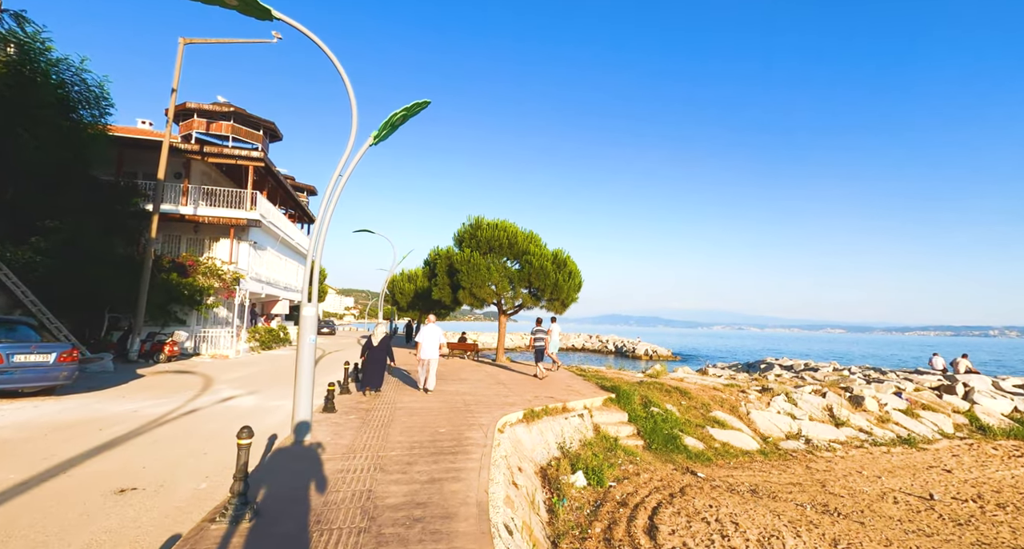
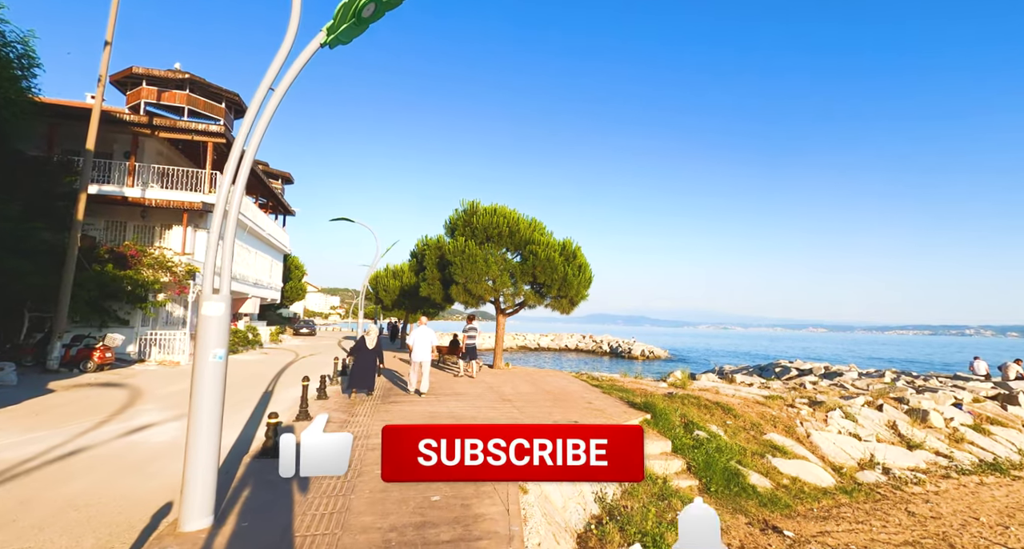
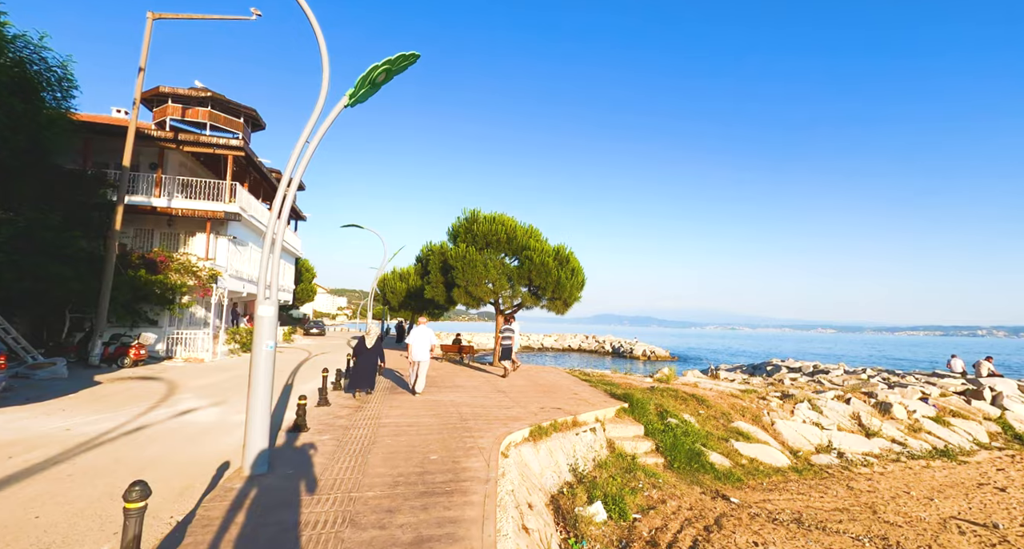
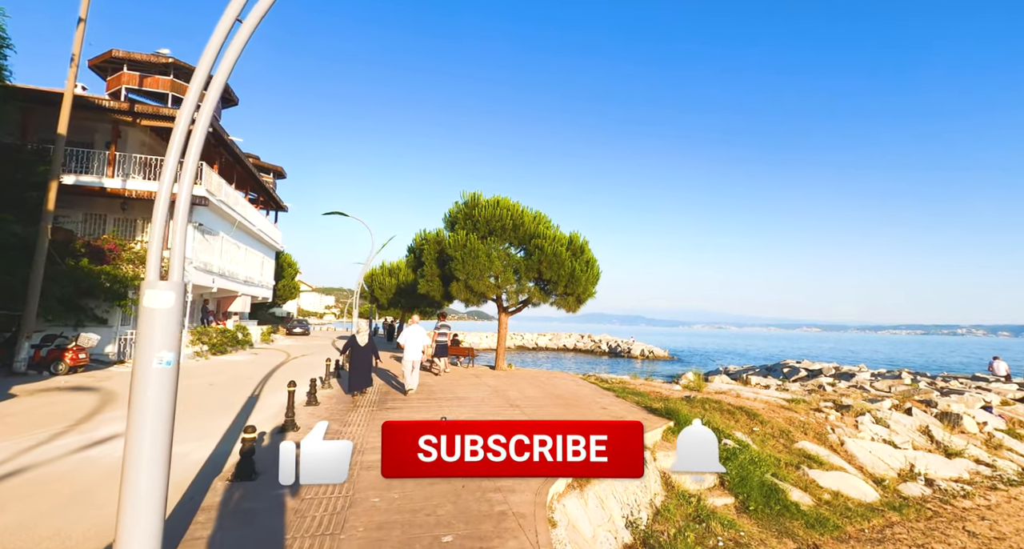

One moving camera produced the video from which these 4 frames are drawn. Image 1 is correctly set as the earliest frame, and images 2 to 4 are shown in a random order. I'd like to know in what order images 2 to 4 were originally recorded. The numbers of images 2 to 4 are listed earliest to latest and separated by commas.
3, 2, 4
